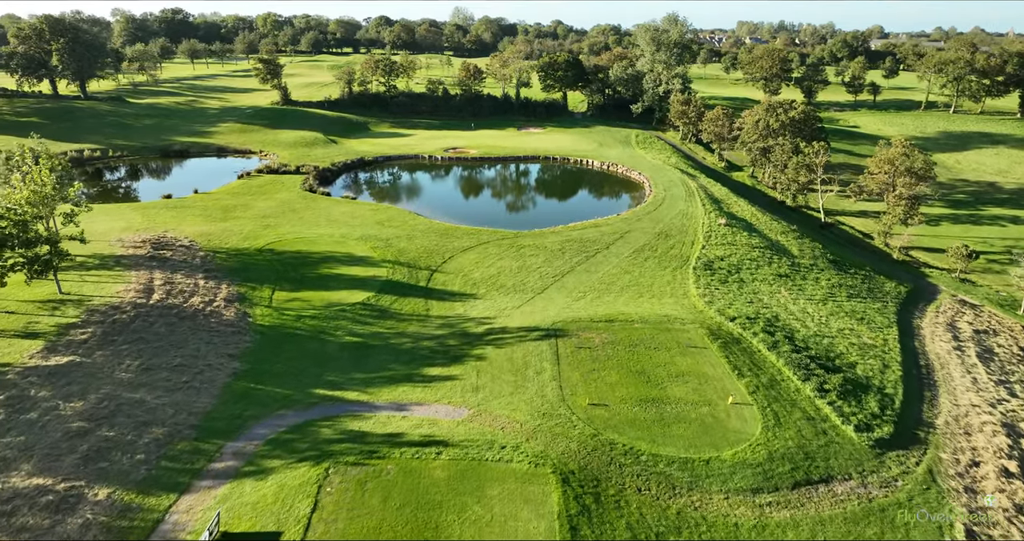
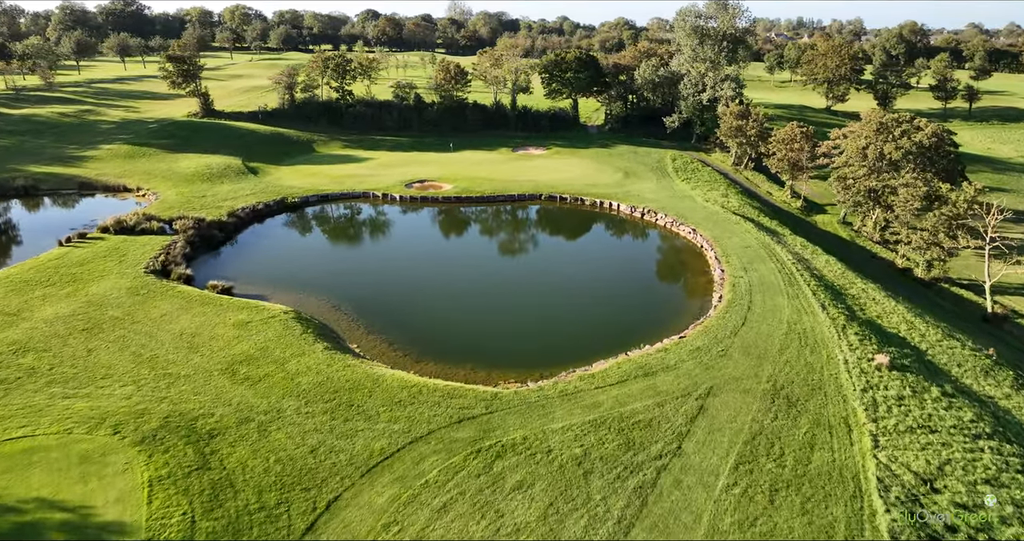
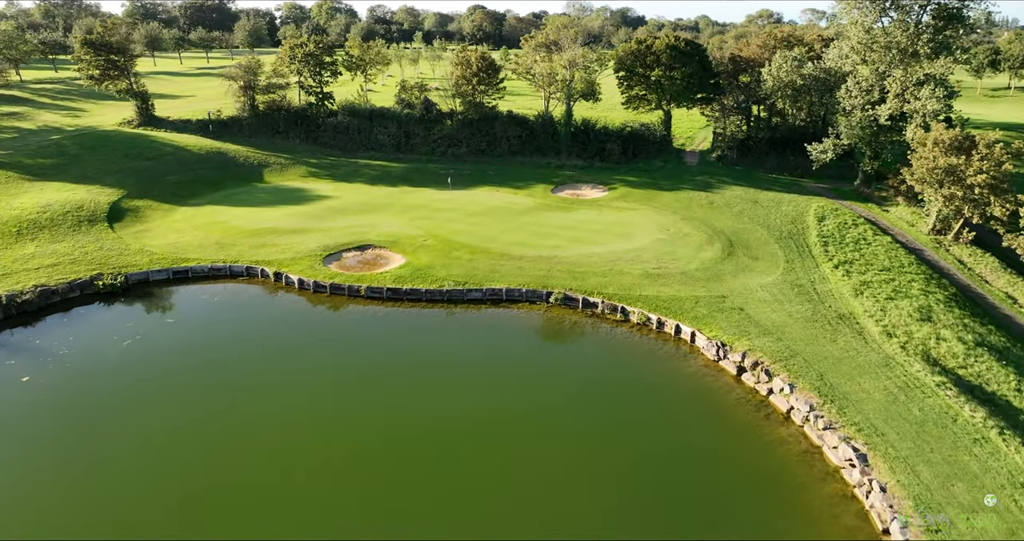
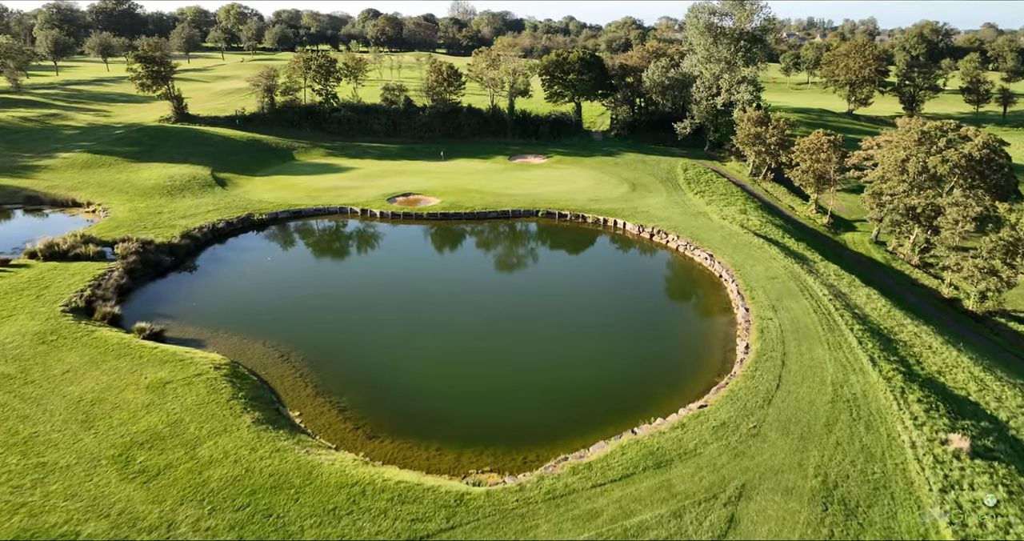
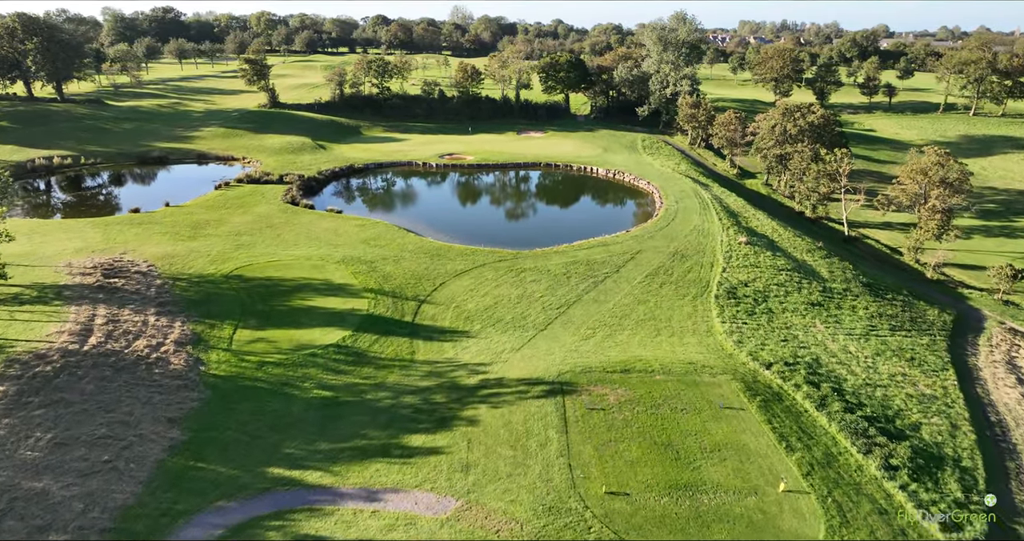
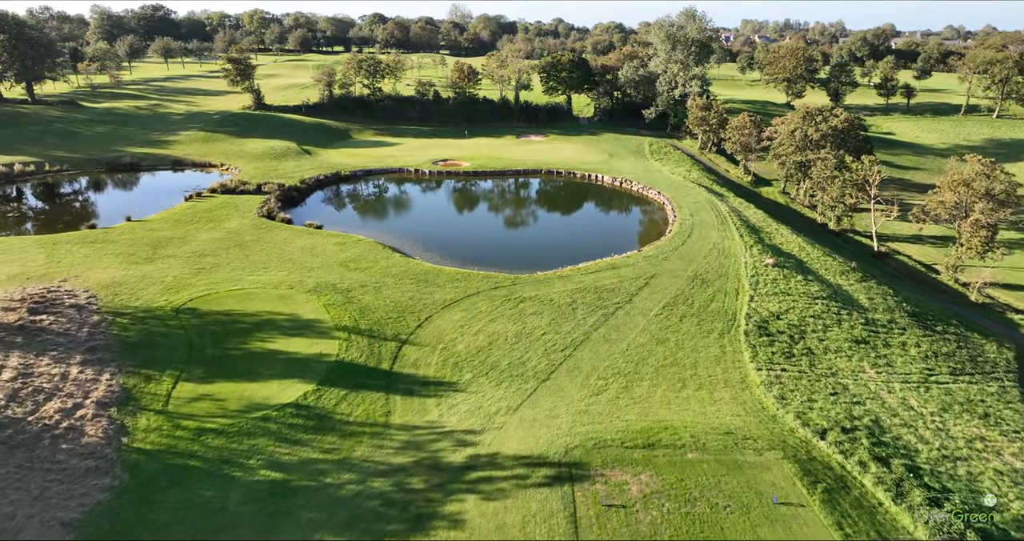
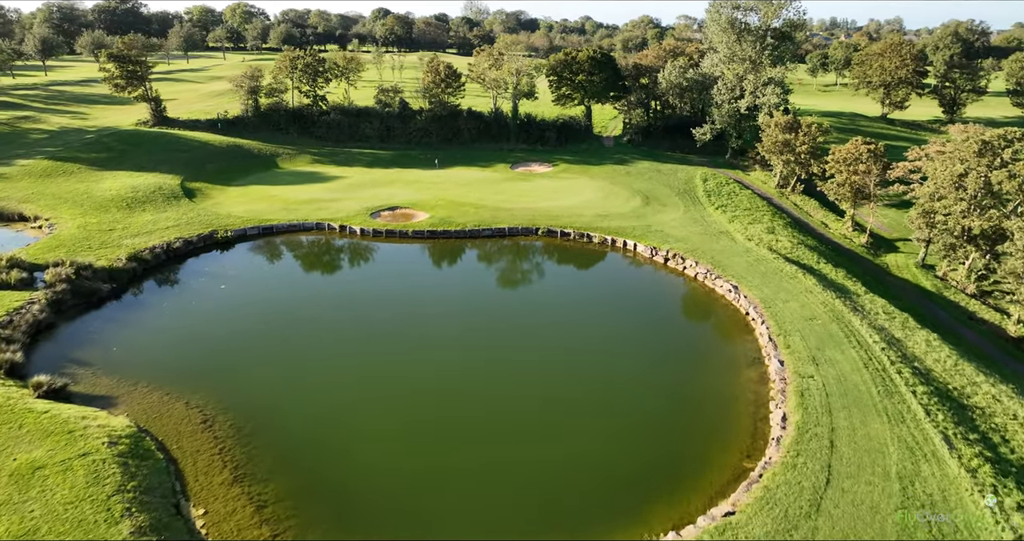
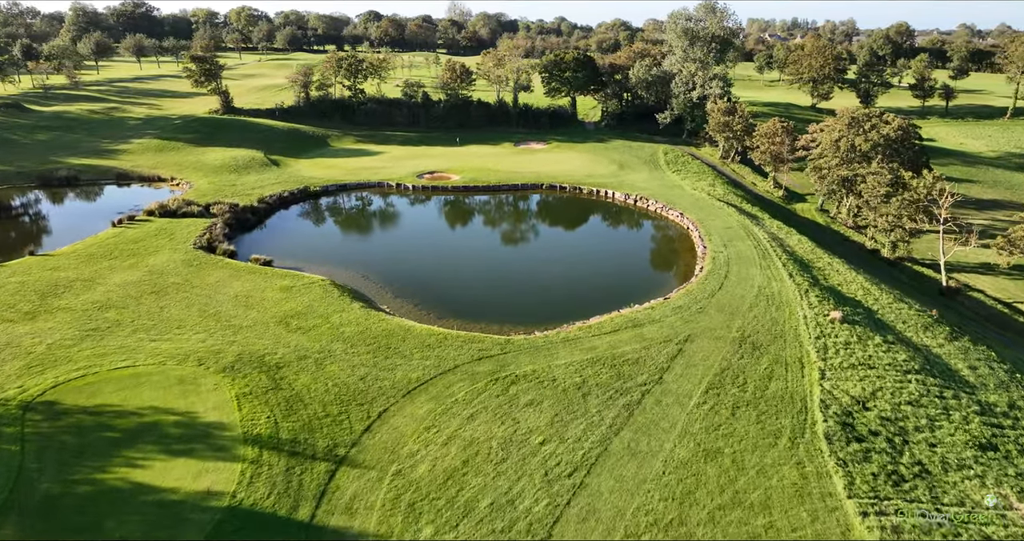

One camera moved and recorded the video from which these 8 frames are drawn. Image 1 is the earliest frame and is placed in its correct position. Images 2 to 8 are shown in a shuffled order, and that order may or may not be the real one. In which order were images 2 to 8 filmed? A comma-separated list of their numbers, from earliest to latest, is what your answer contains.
5, 6, 8, 2, 4, 7, 3
